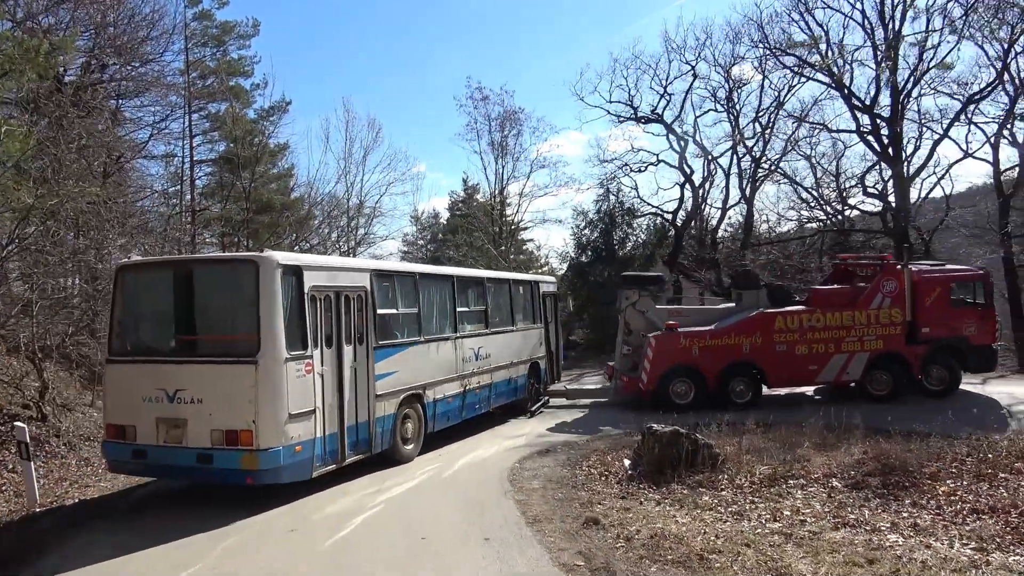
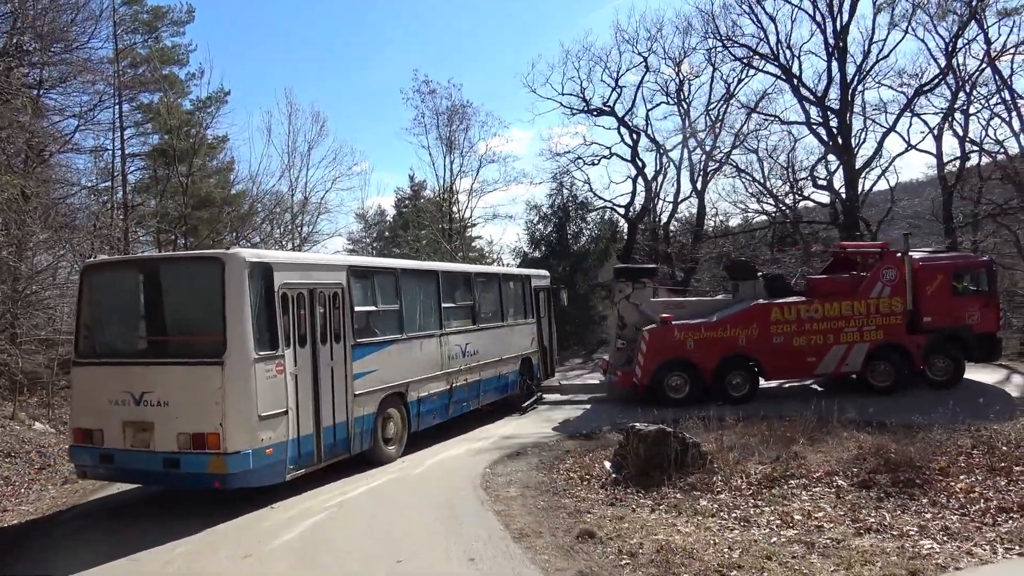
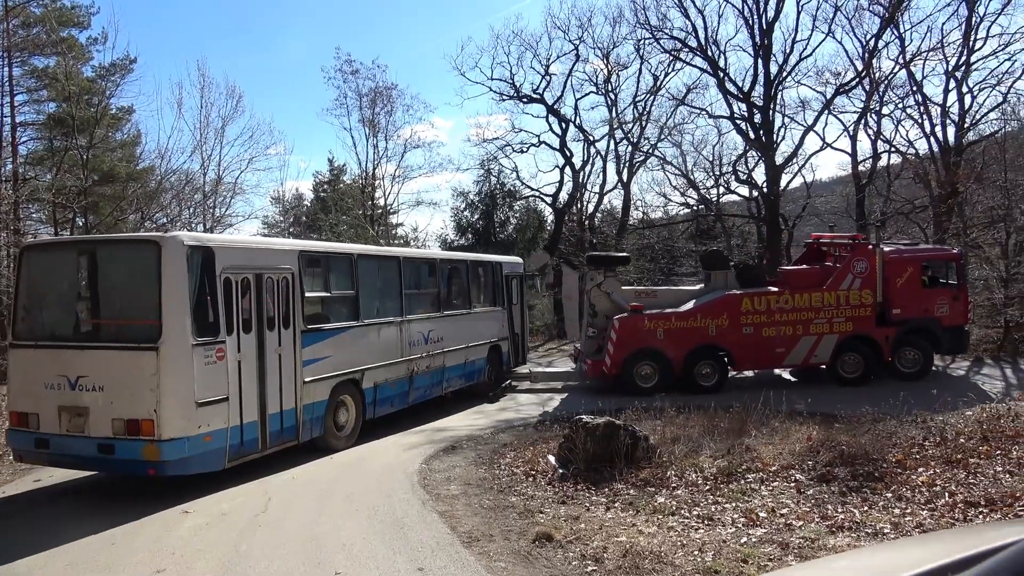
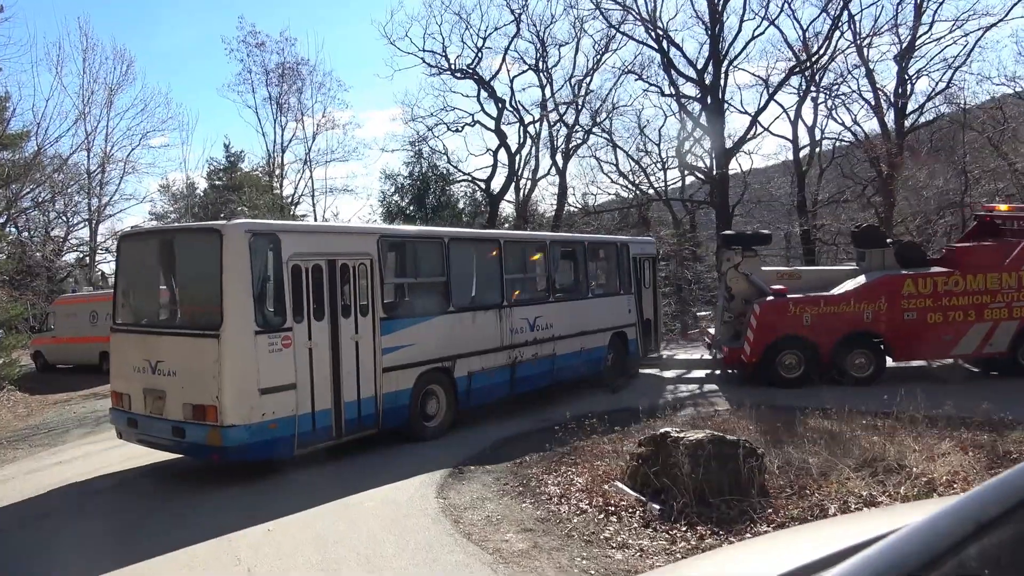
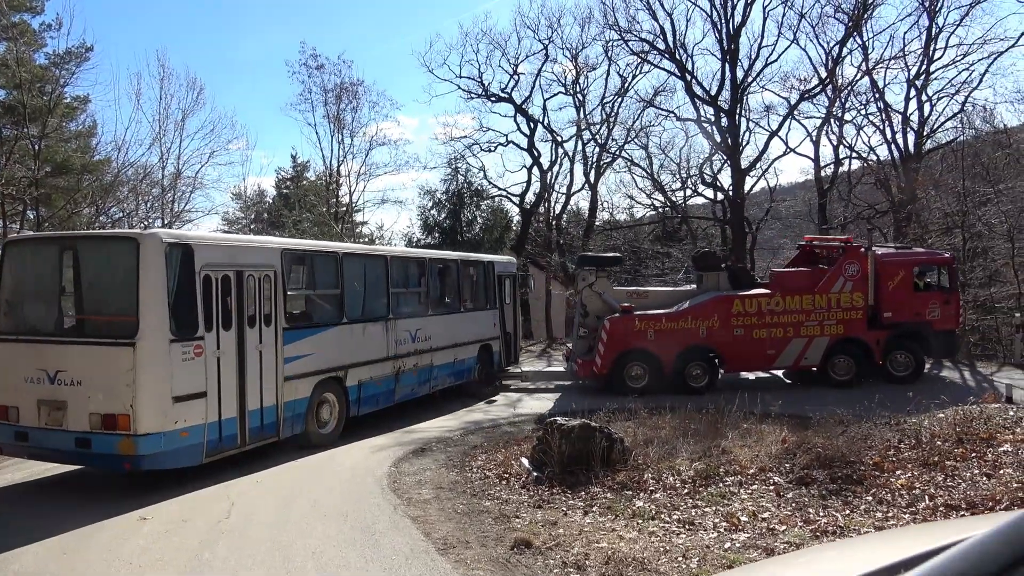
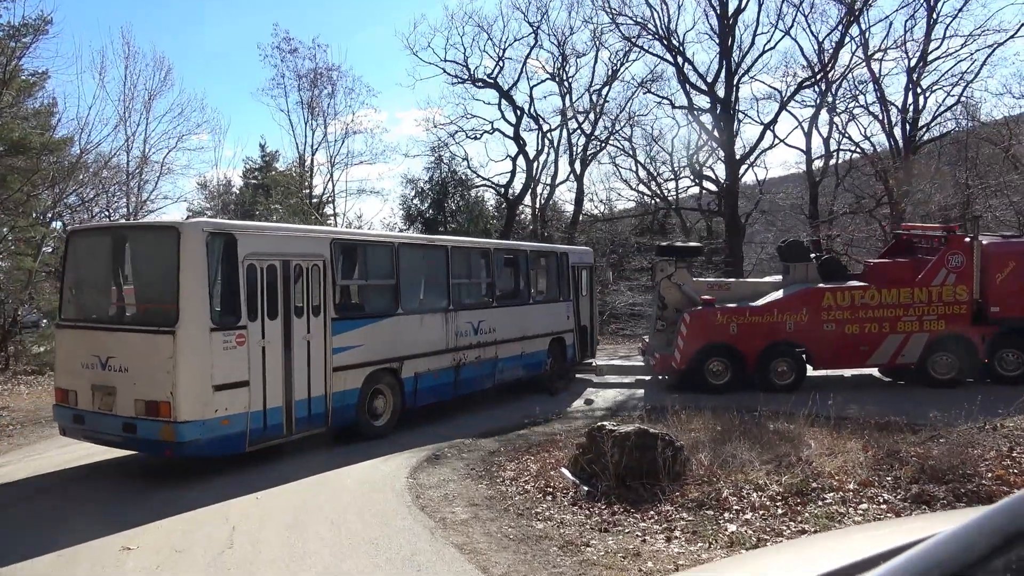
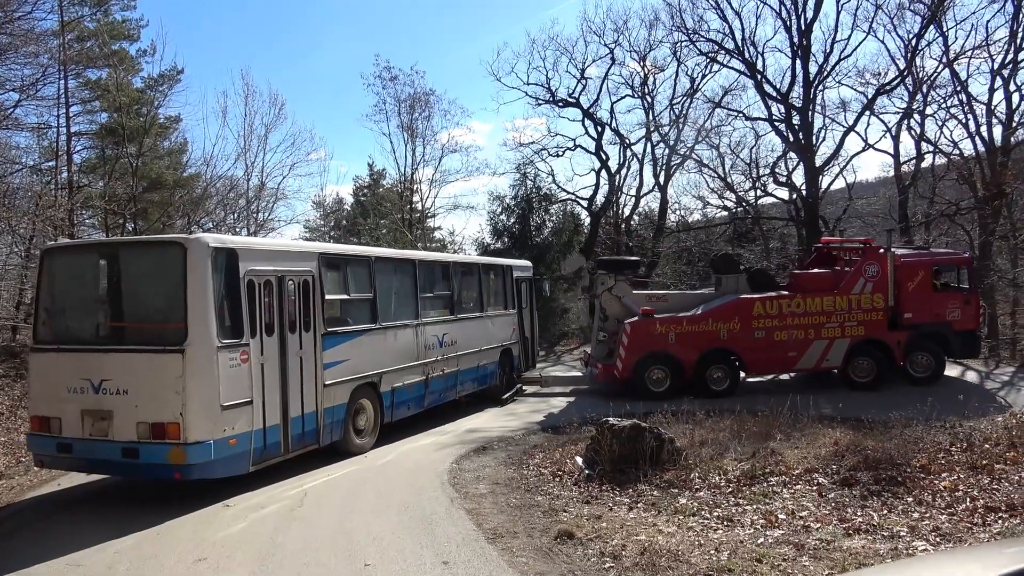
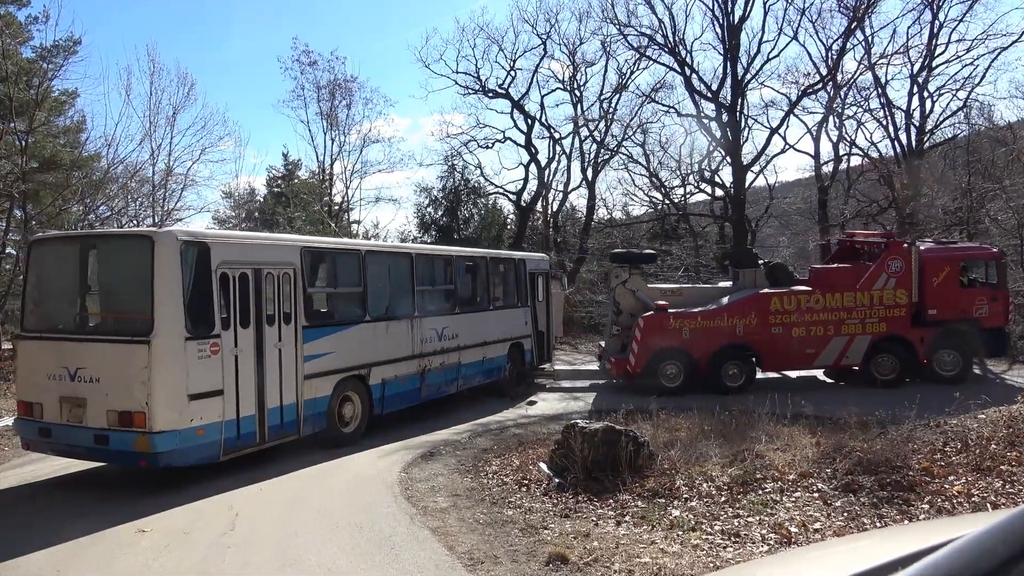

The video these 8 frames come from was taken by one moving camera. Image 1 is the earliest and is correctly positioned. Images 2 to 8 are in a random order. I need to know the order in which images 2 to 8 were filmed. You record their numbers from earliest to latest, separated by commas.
2, 7, 3, 5, 8, 6, 4
